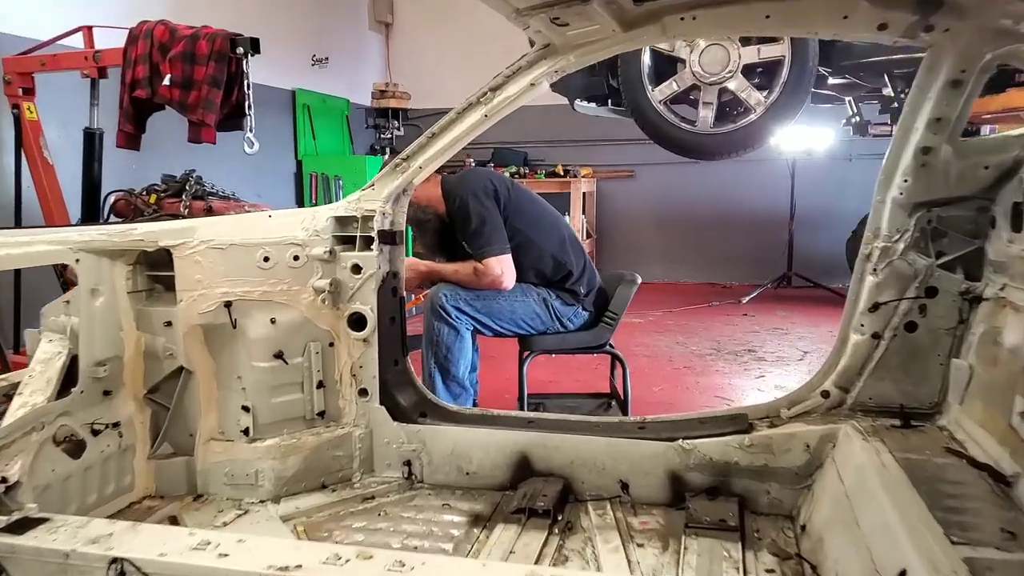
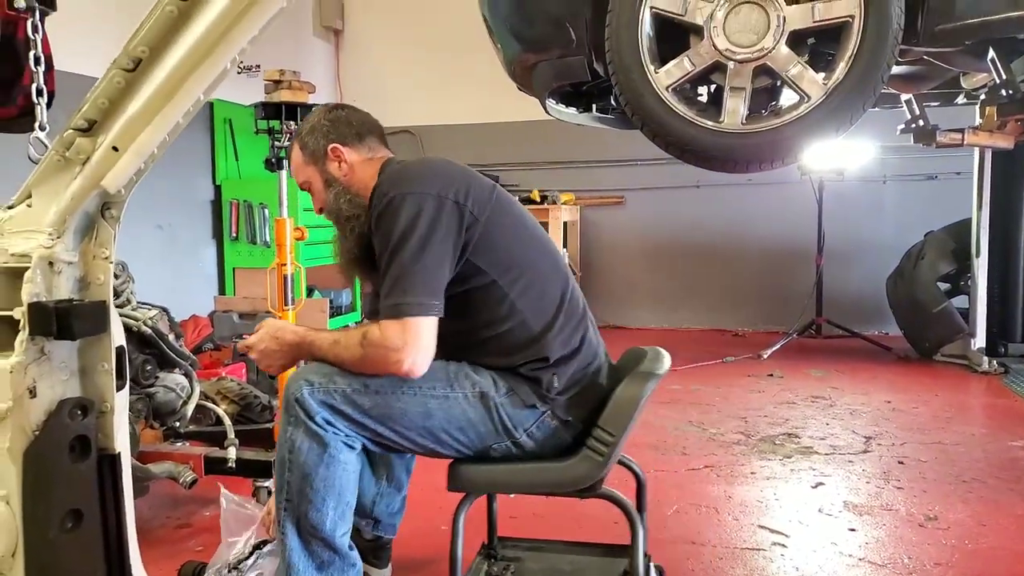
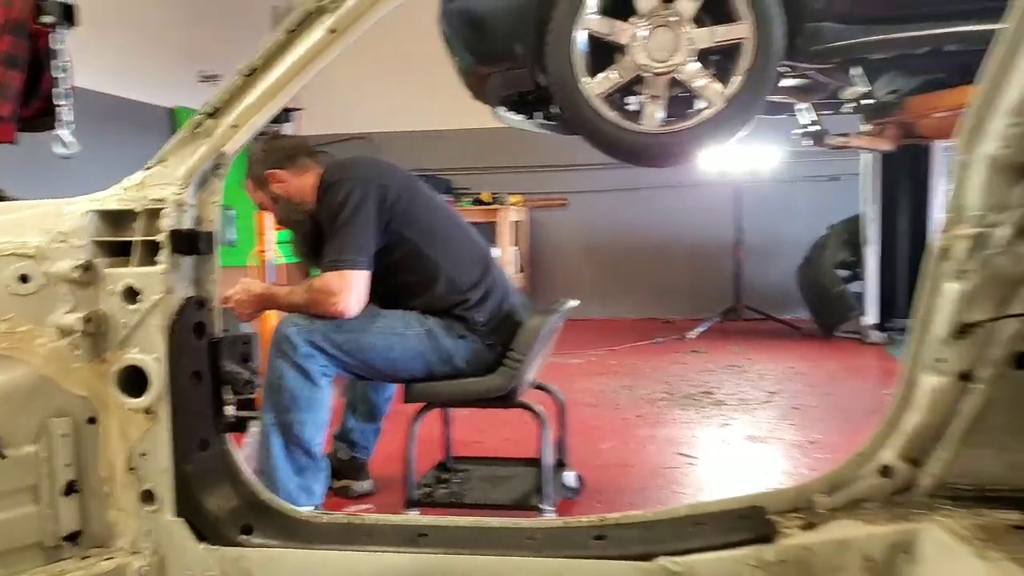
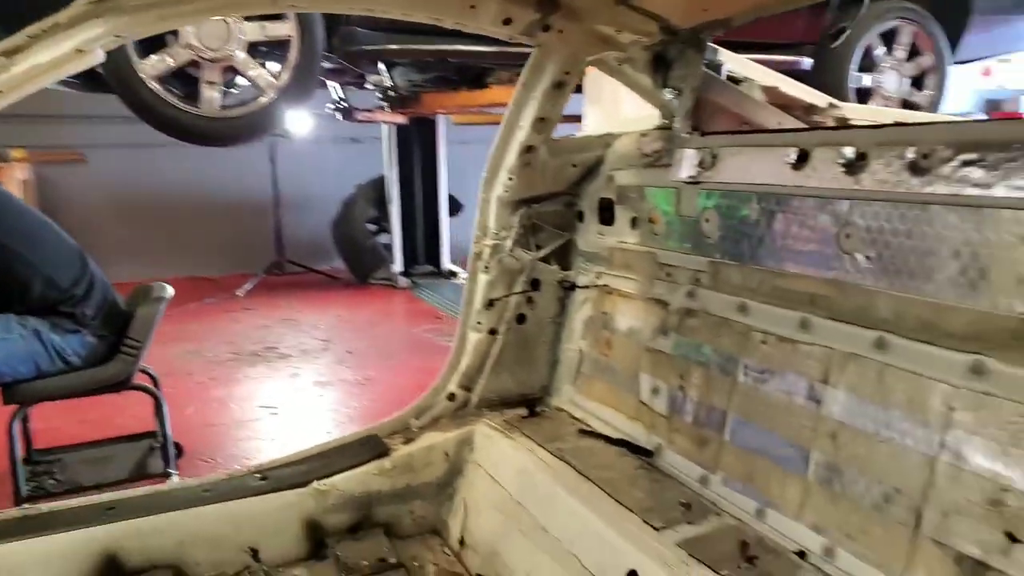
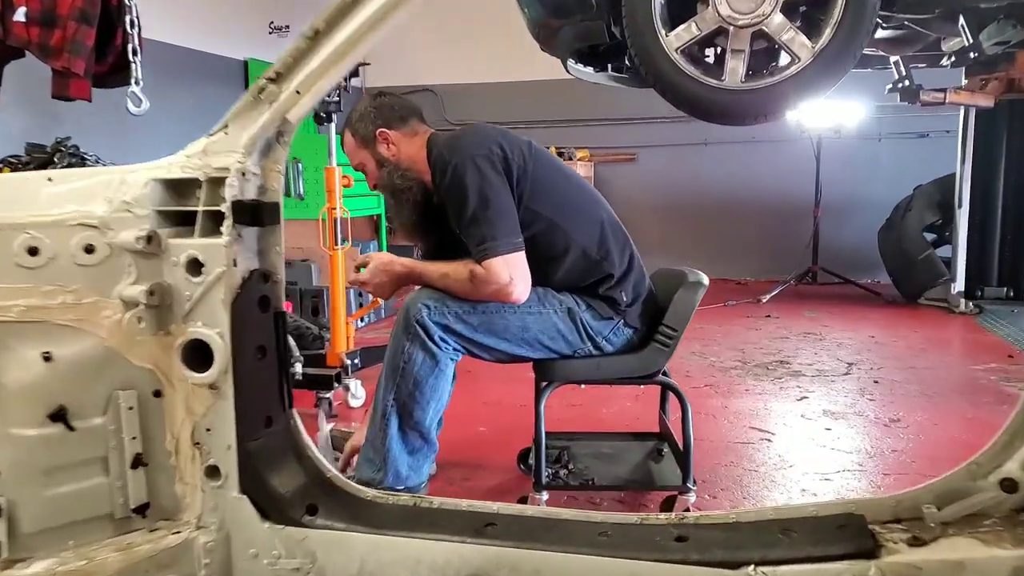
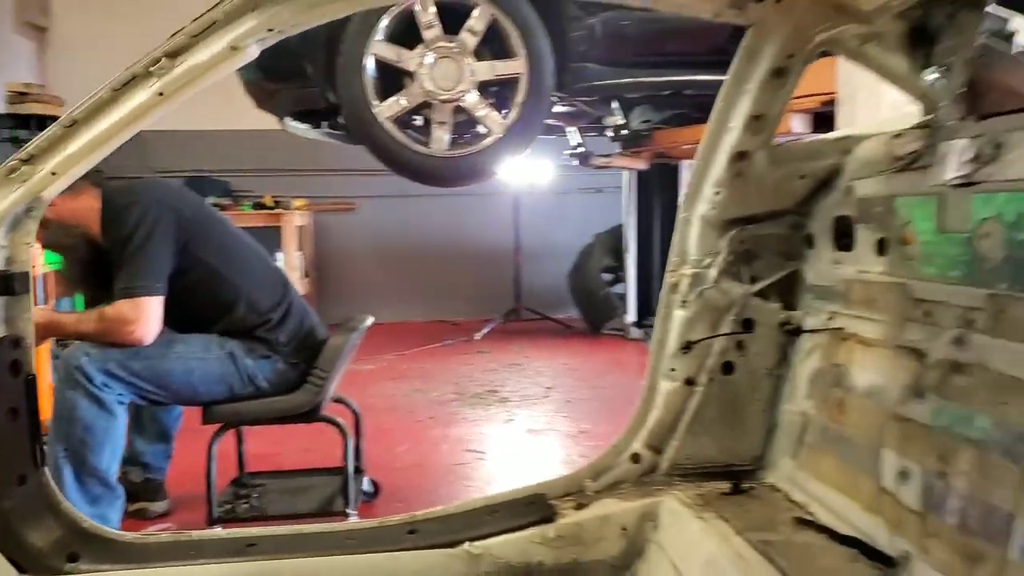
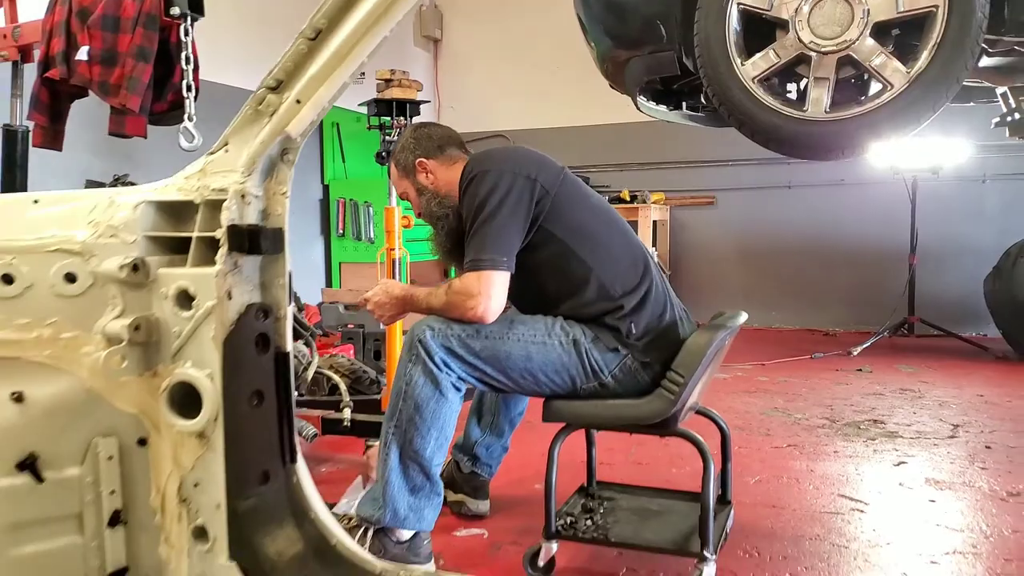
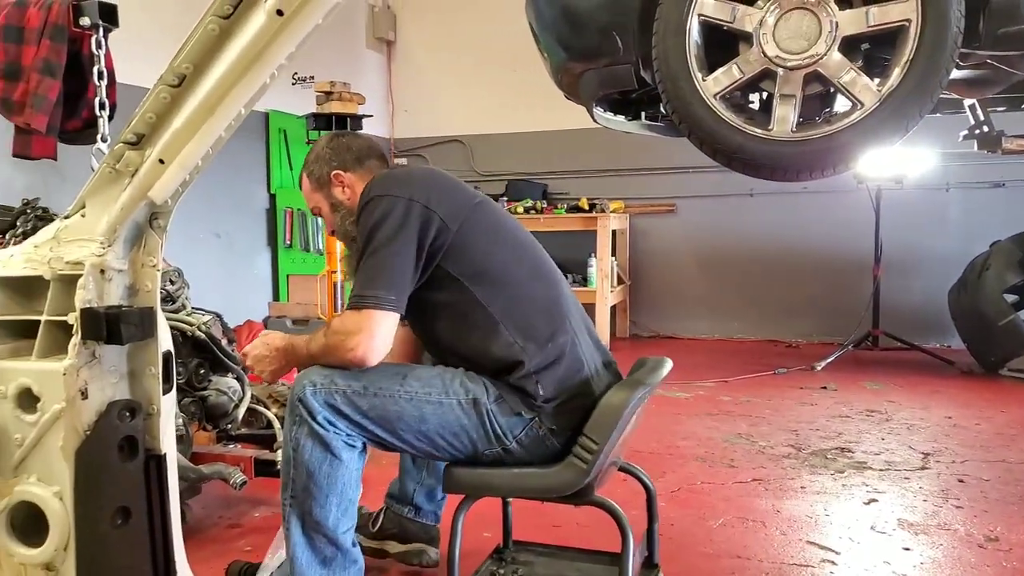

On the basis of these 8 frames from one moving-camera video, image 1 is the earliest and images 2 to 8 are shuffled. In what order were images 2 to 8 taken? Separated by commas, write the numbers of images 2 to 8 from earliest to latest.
5, 2, 8, 7, 3, 6, 4
